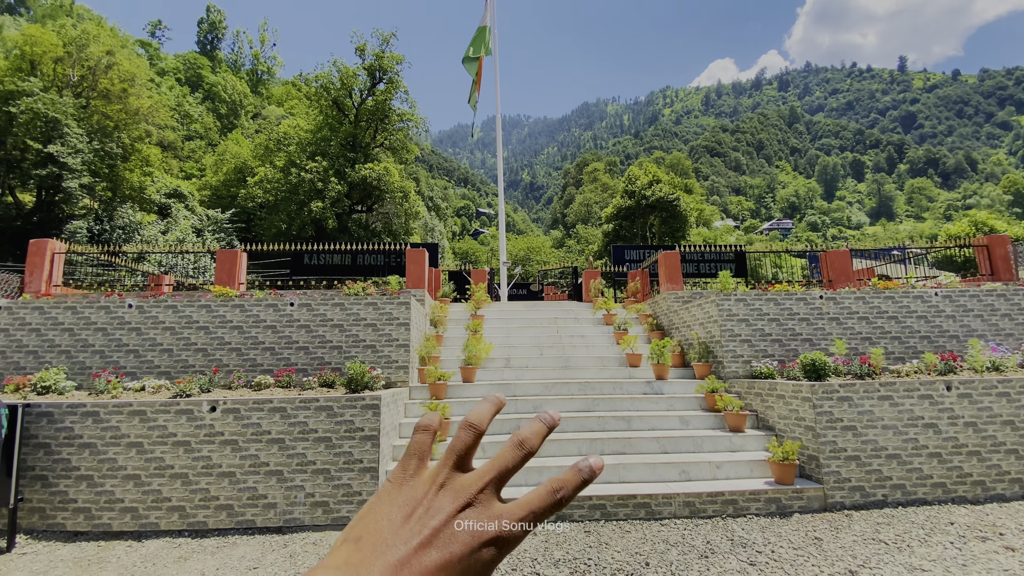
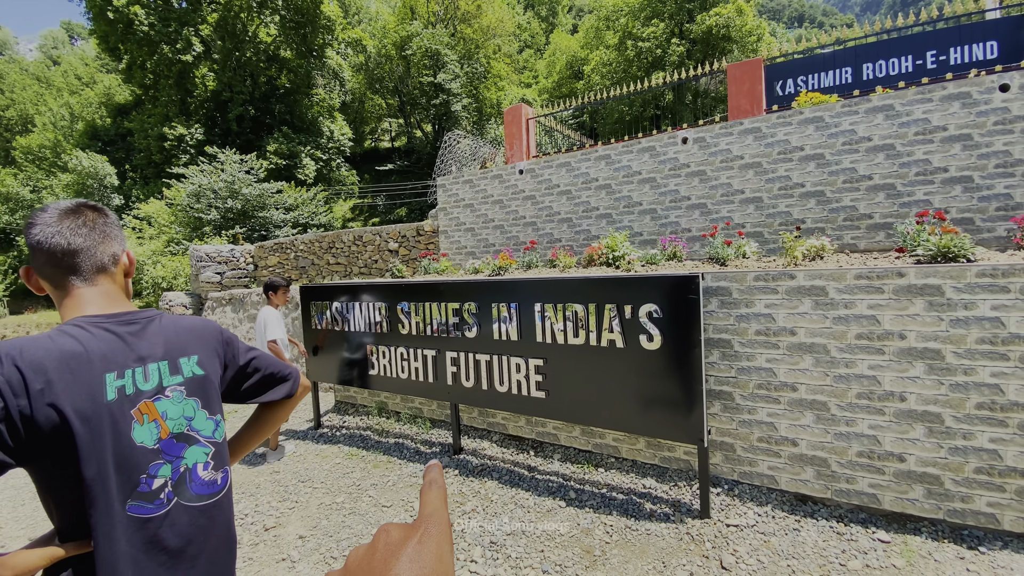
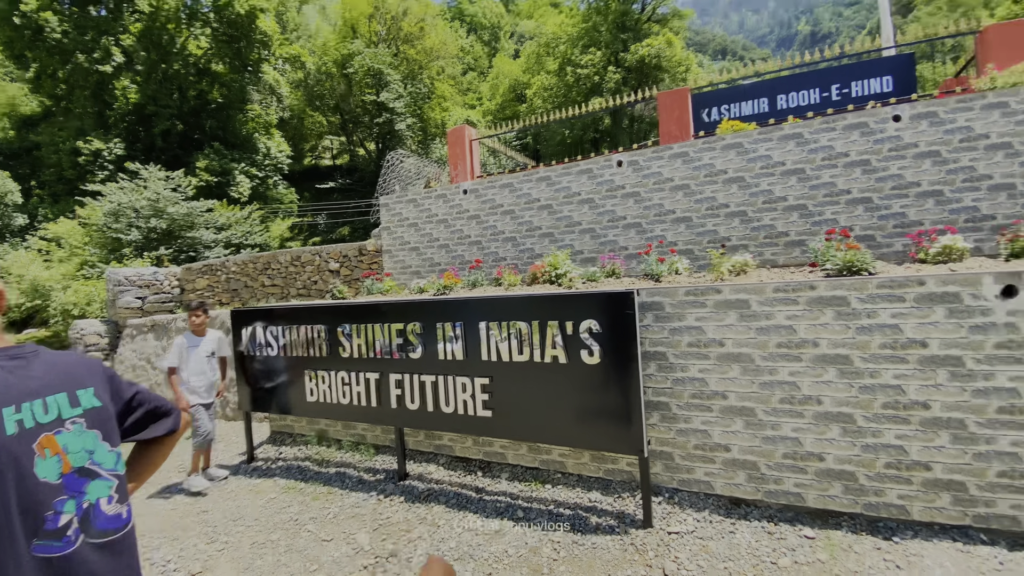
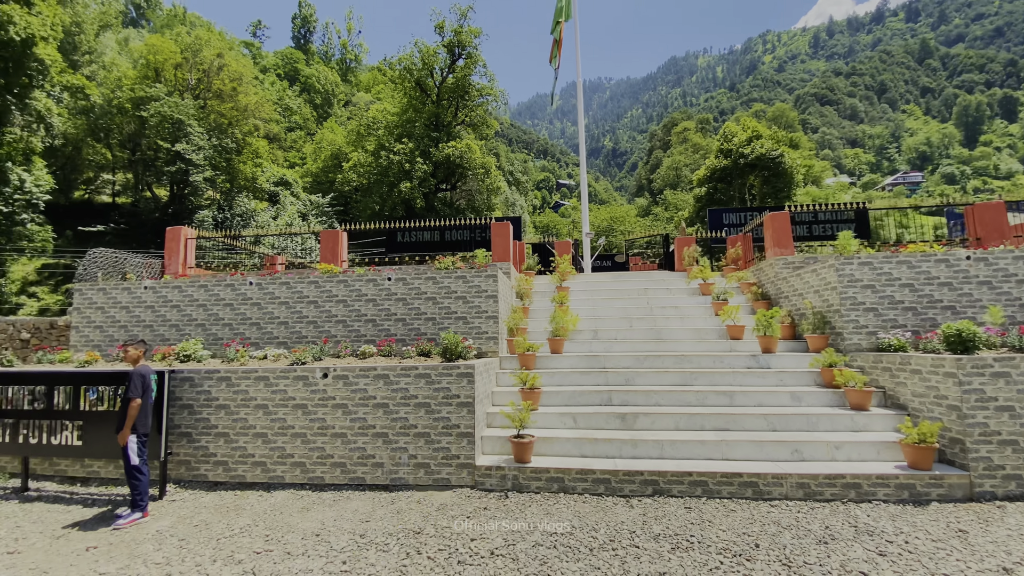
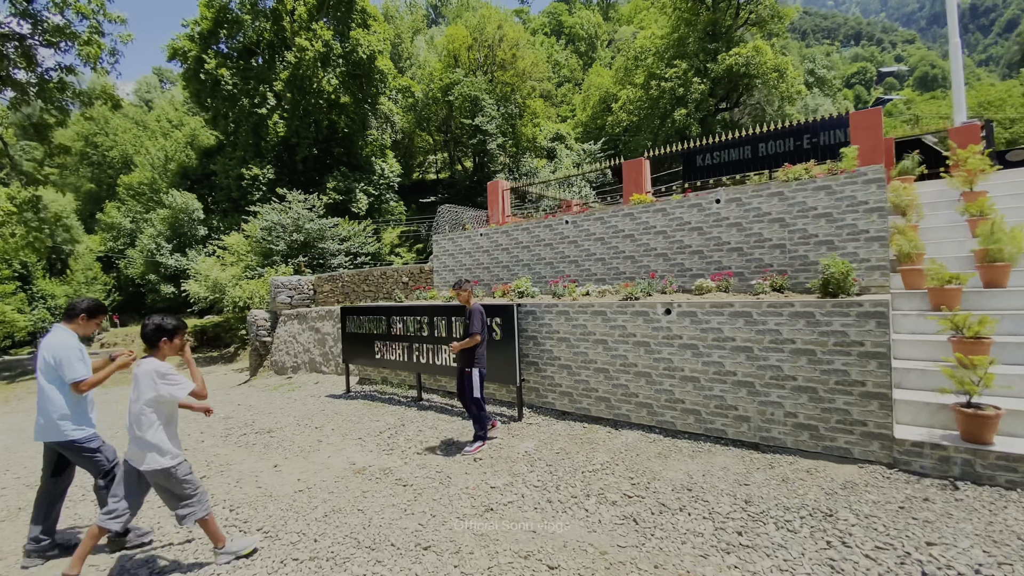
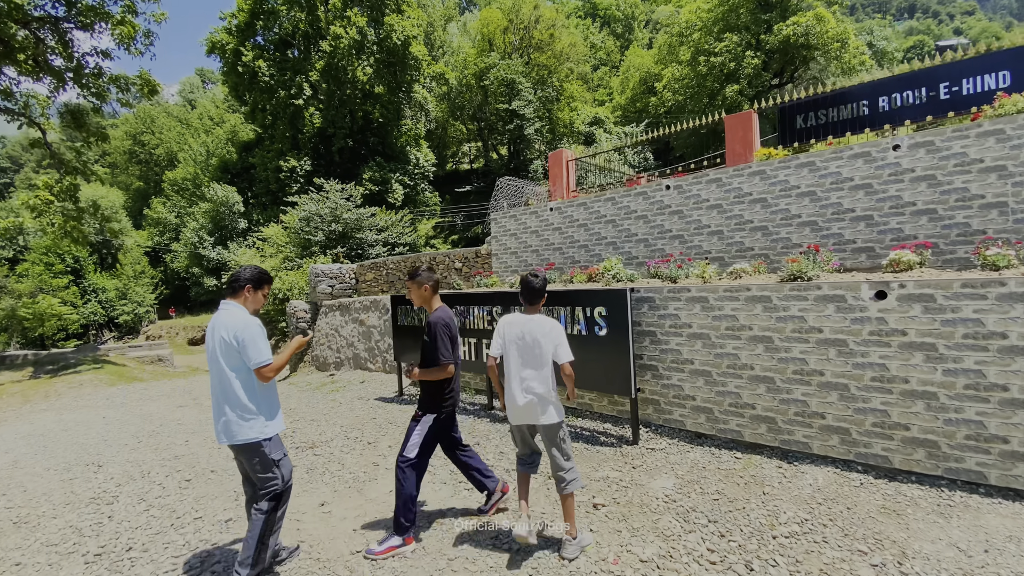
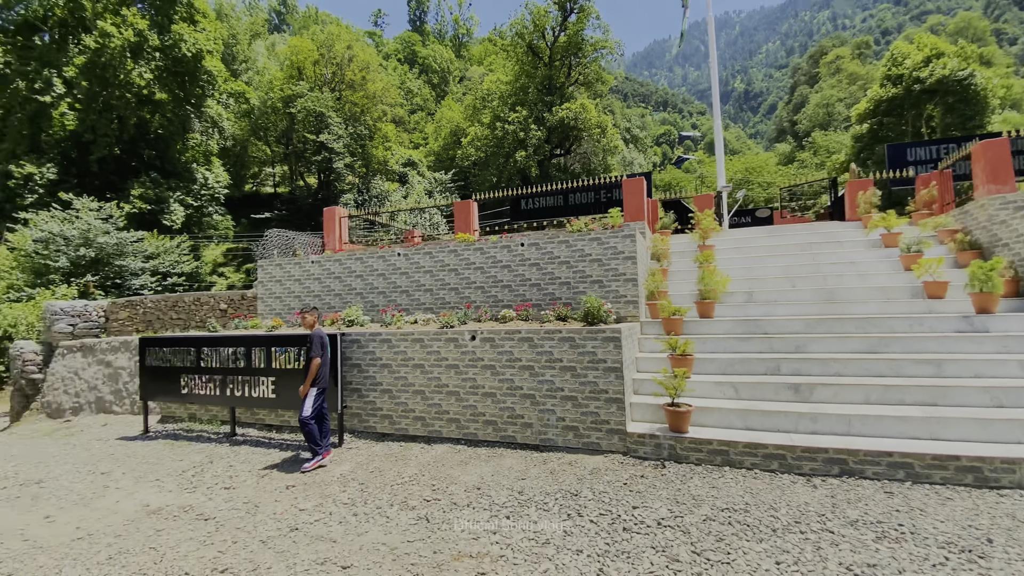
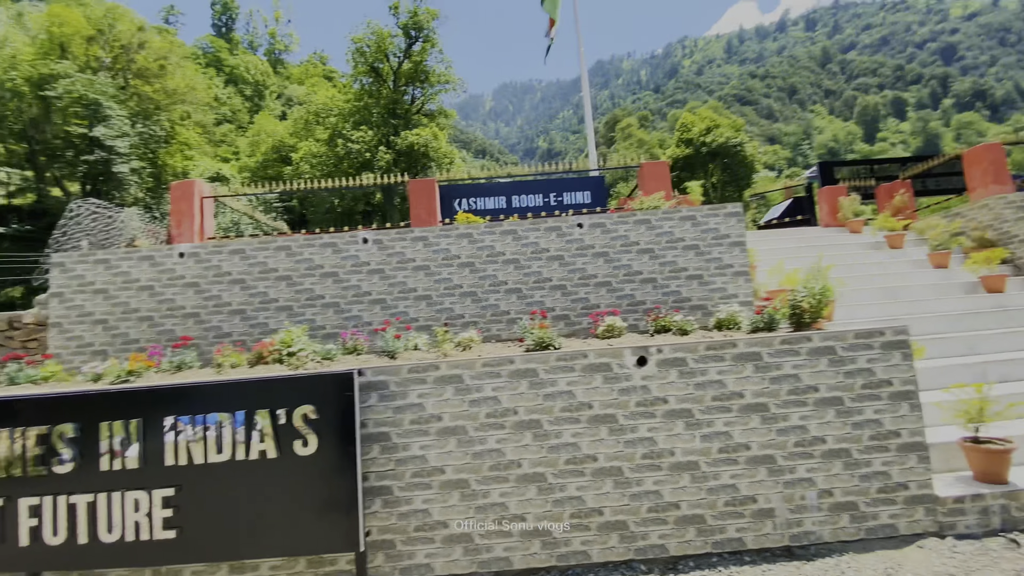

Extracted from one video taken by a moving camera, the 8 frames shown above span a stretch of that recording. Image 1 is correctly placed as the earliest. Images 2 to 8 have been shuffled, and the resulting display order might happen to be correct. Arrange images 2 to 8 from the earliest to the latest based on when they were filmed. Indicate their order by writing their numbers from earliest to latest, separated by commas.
4, 7, 5, 6, 2, 3, 8
